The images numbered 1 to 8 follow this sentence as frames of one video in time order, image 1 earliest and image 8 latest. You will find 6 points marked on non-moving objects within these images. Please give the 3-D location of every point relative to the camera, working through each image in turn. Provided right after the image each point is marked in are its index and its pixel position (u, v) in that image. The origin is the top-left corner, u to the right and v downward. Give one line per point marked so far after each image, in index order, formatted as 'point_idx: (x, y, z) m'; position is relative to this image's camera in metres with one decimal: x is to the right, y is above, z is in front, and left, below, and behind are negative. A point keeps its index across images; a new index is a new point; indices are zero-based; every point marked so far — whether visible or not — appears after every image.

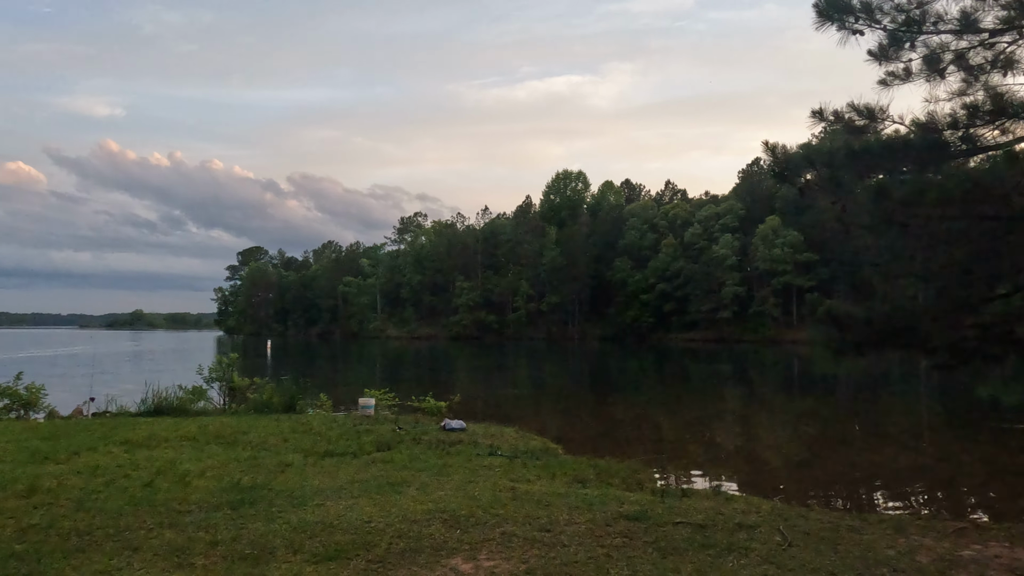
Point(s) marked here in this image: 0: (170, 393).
0: (-6.5, -2.0, +14.1) m
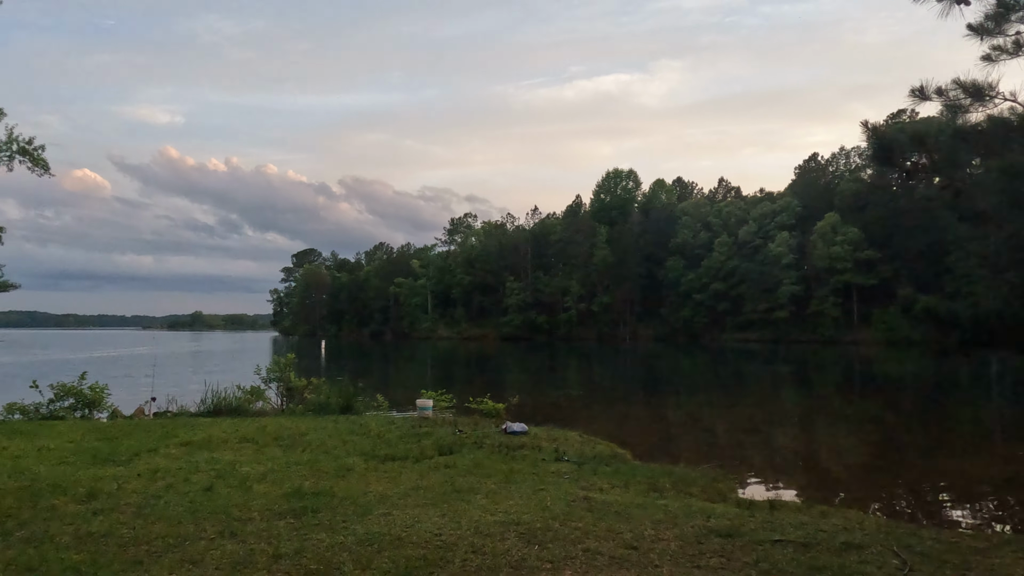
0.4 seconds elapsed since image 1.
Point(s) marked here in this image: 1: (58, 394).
0: (-5.4, -2.0, +14.2) m
1: (-7.8, -1.8, +12.8) m
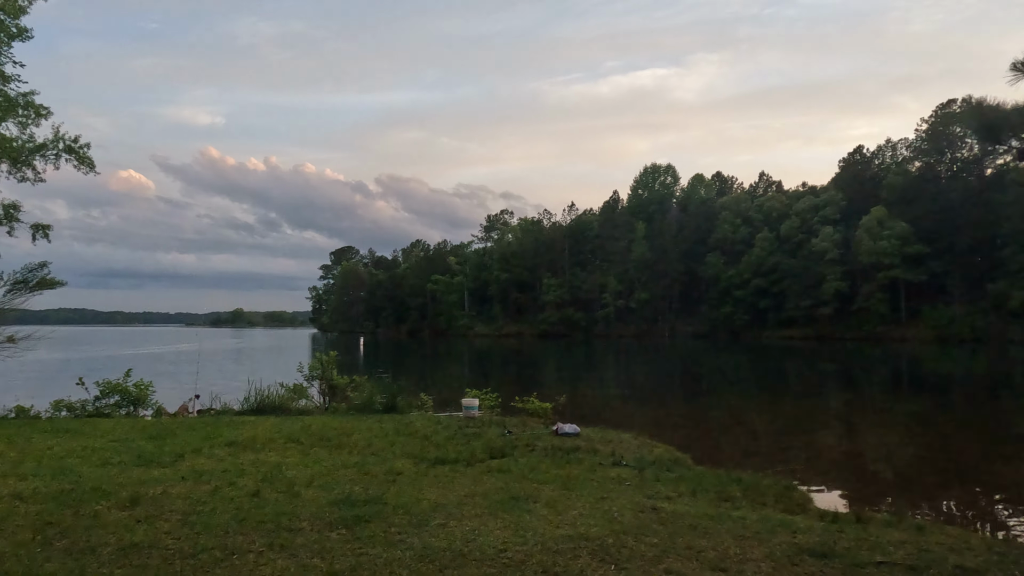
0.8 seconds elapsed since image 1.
0: (-4.5, -1.9, +14.1) m
1: (-7.1, -1.8, +12.9) m
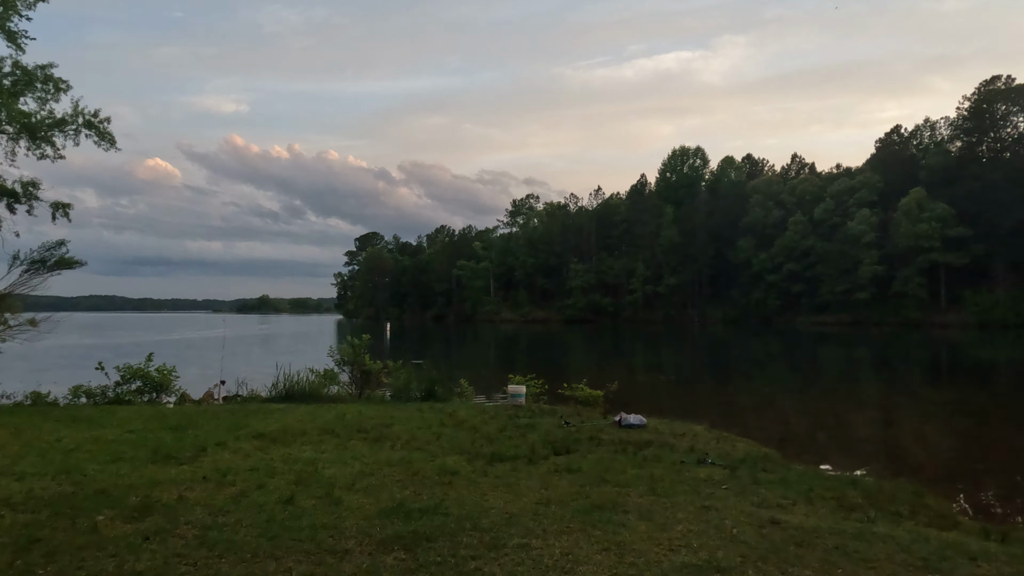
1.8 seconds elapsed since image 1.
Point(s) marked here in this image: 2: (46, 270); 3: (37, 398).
0: (-3.8, -1.6, +13.4) m
1: (-6.4, -1.5, +12.3) m
2: (-7.6, +0.3, +12.1) m
3: (-6.9, -1.6, +10.9) m
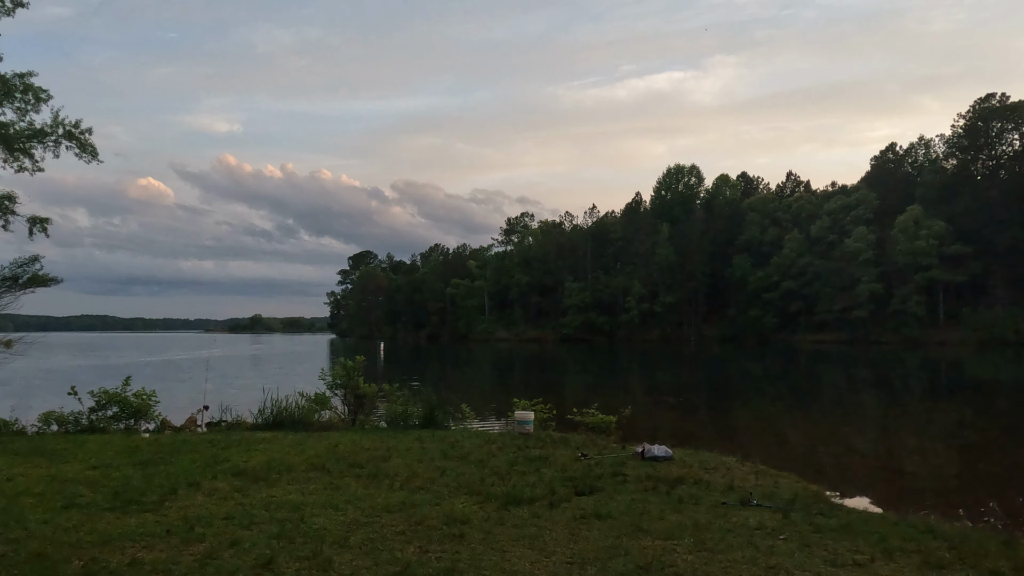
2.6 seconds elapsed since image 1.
0: (-3.8, -1.9, +12.7) m
1: (-6.3, -1.8, +11.5) m
2: (-7.5, 0.0, +11.4) m
3: (-6.9, -1.9, +10.1) m
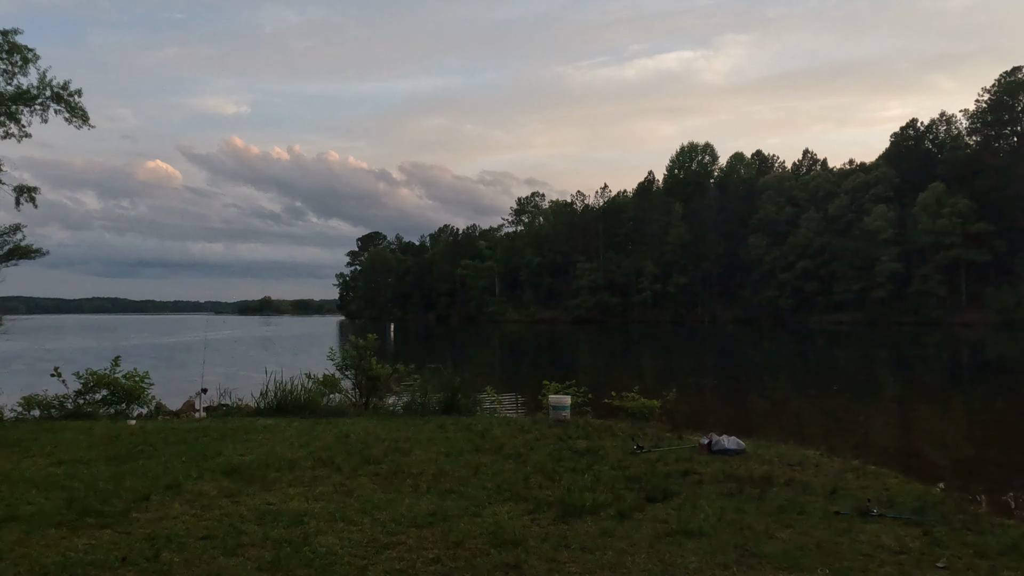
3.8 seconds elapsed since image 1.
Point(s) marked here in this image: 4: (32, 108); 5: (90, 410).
0: (-3.4, -1.5, +11.8) m
1: (-6.0, -1.4, +10.6) m
2: (-7.2, +0.4, +10.5) m
3: (-6.5, -1.5, +9.2) m
4: (-8.3, +3.1, +12.8) m
5: (-5.7, -1.7, +10.2) m
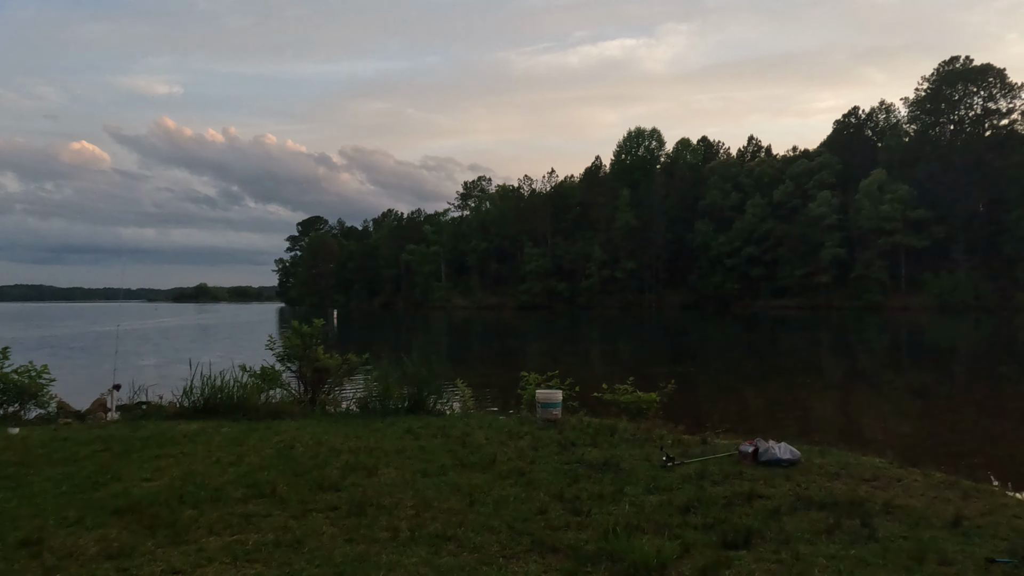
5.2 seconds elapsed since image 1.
0: (-3.9, -1.2, +10.3) m
1: (-6.4, -1.1, +9.0) m
2: (-7.5, +0.6, +8.7) m
3: (-6.8, -1.3, +7.6) m
4: (-8.8, +3.4, +10.9) m
5: (-6.1, -1.4, +8.6) m
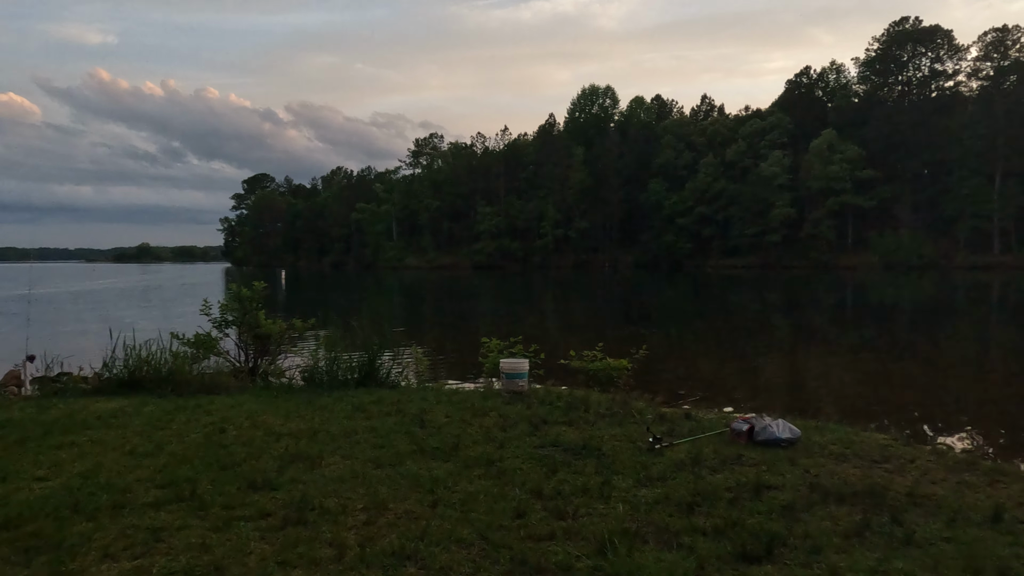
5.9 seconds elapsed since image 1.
0: (-4.5, -0.7, +9.6) m
1: (-6.8, -0.7, +8.0) m
2: (-8.0, +1.0, +7.6) m
3: (-7.2, -0.9, +6.6) m
4: (-9.4, +3.9, +9.6) m
5: (-6.5, -1.0, +7.7) m
